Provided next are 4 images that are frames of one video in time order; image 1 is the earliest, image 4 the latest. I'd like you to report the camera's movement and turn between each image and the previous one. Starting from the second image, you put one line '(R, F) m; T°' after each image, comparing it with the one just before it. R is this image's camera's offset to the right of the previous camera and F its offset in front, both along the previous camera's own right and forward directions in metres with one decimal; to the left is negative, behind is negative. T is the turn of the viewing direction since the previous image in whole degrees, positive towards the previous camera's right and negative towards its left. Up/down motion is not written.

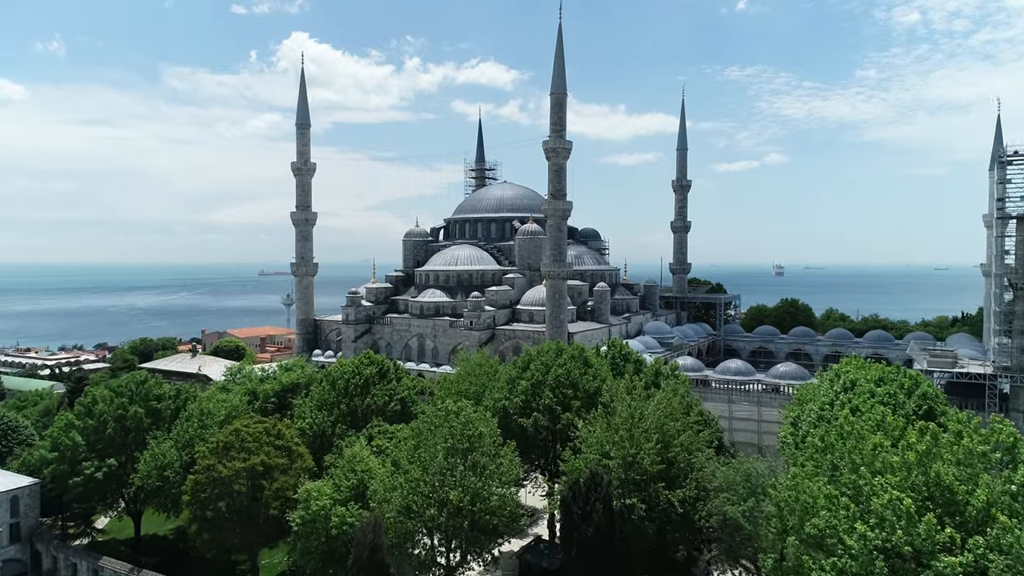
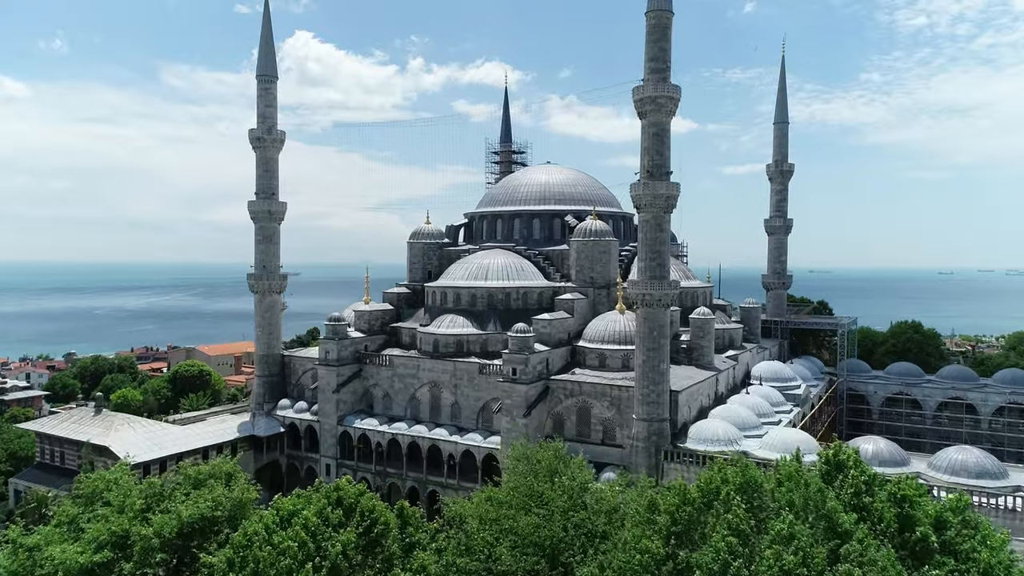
(-1.4, +15.2) m; 0°
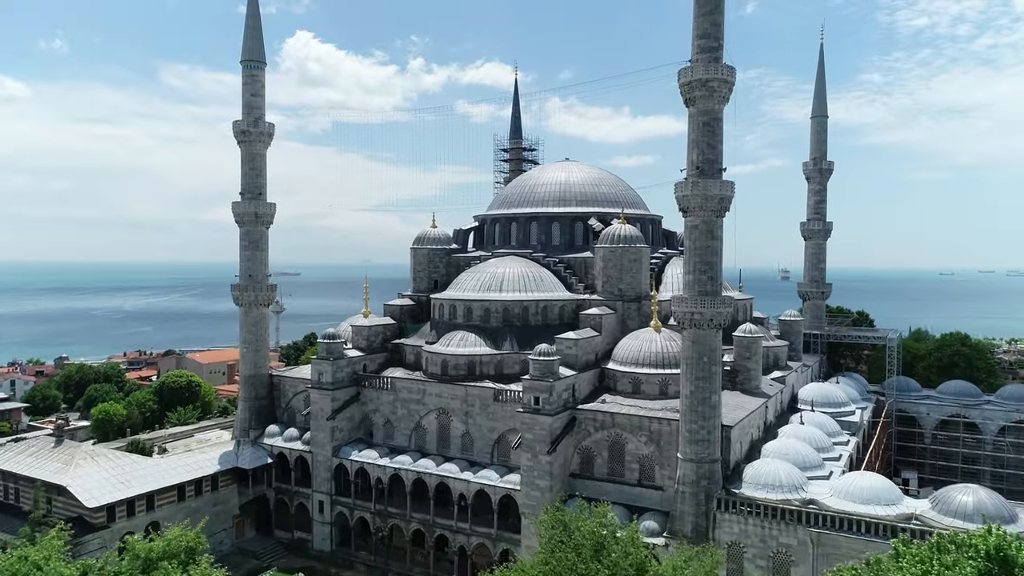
(-0.4, +3.9) m; 0°
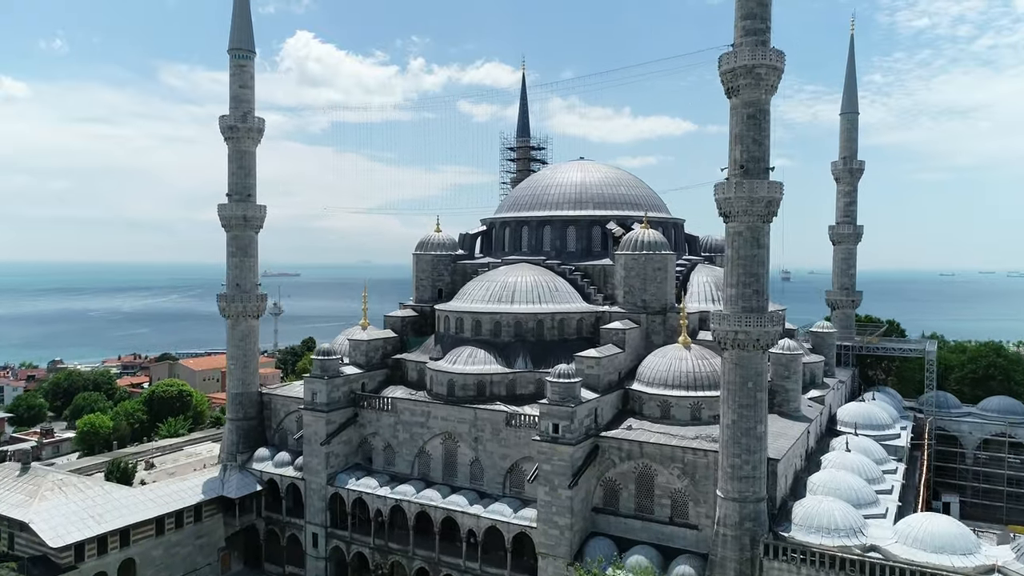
(-0.3, +2.7) m; 0°
